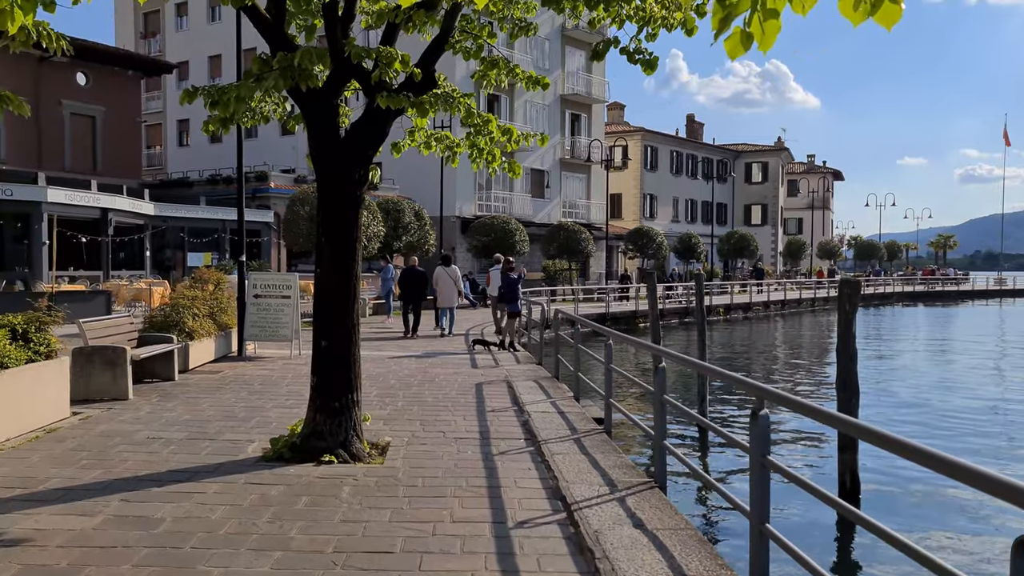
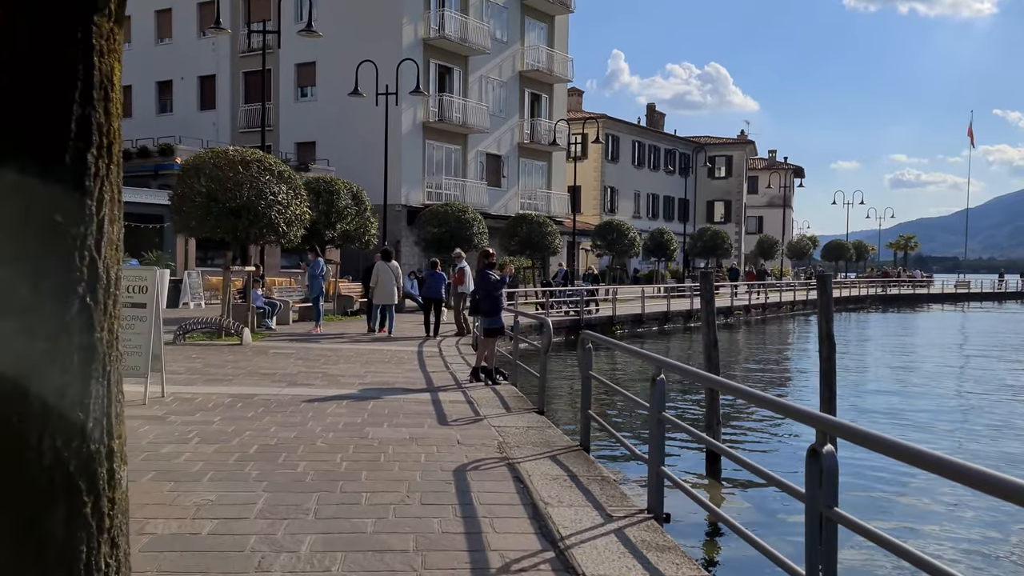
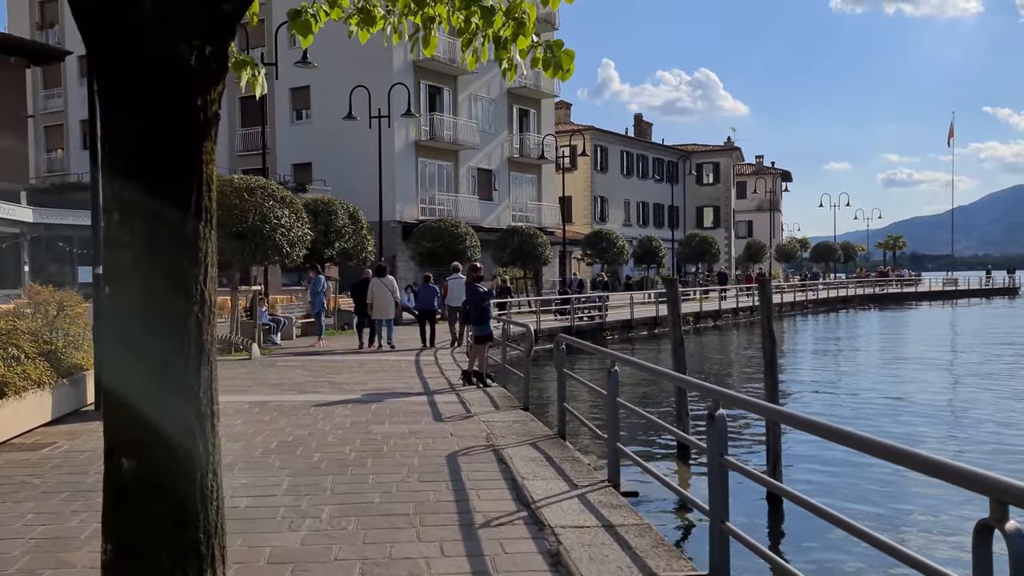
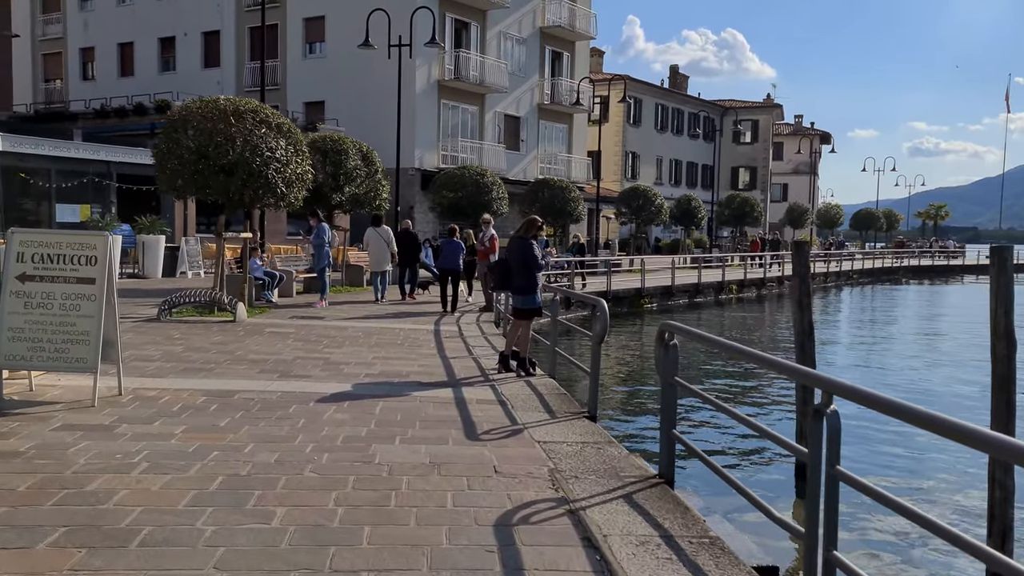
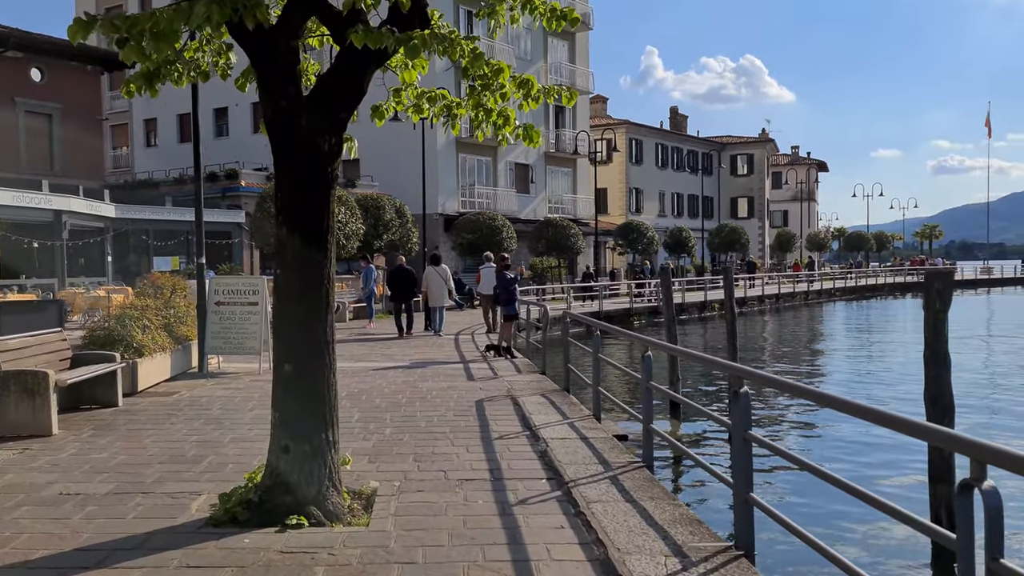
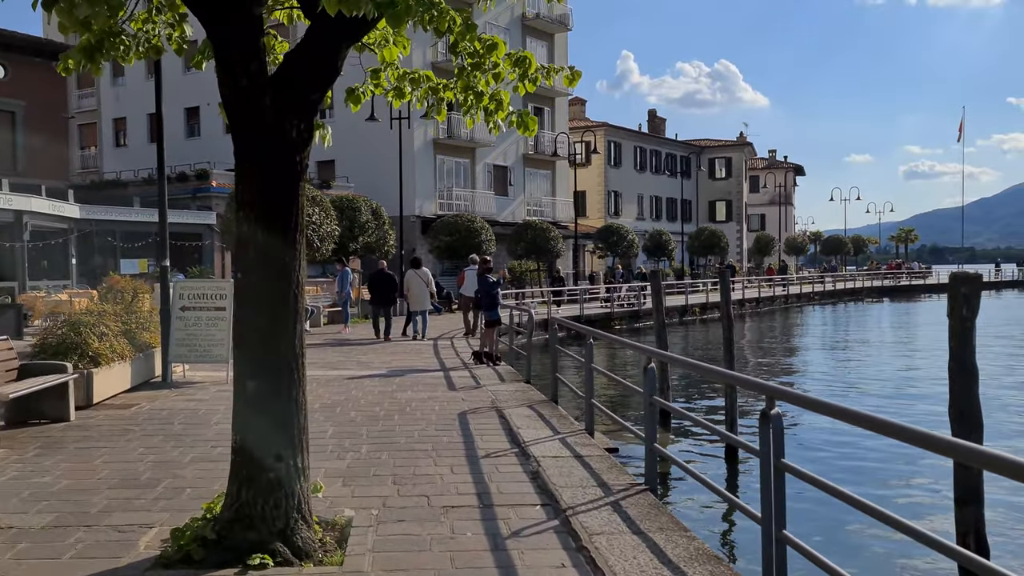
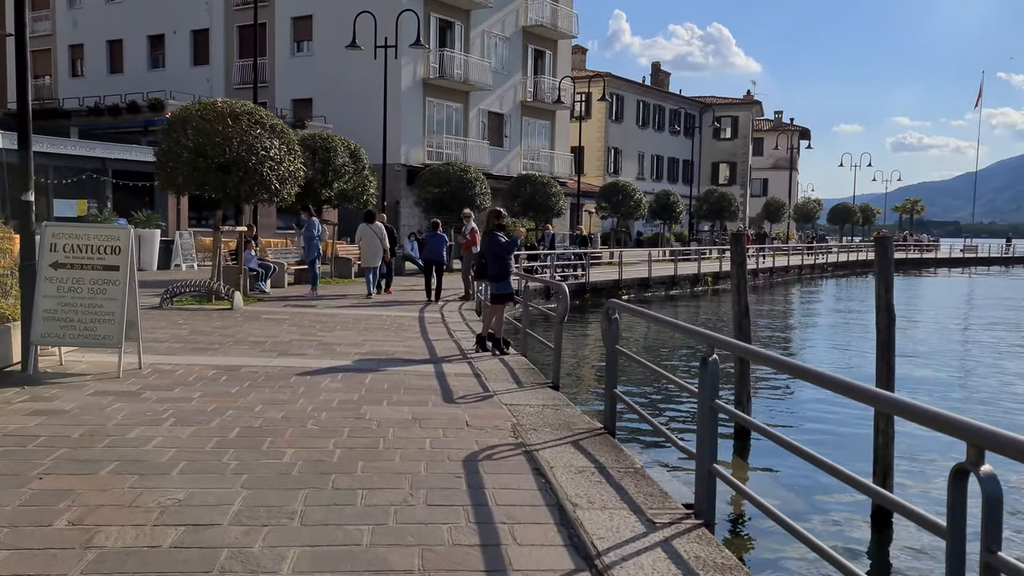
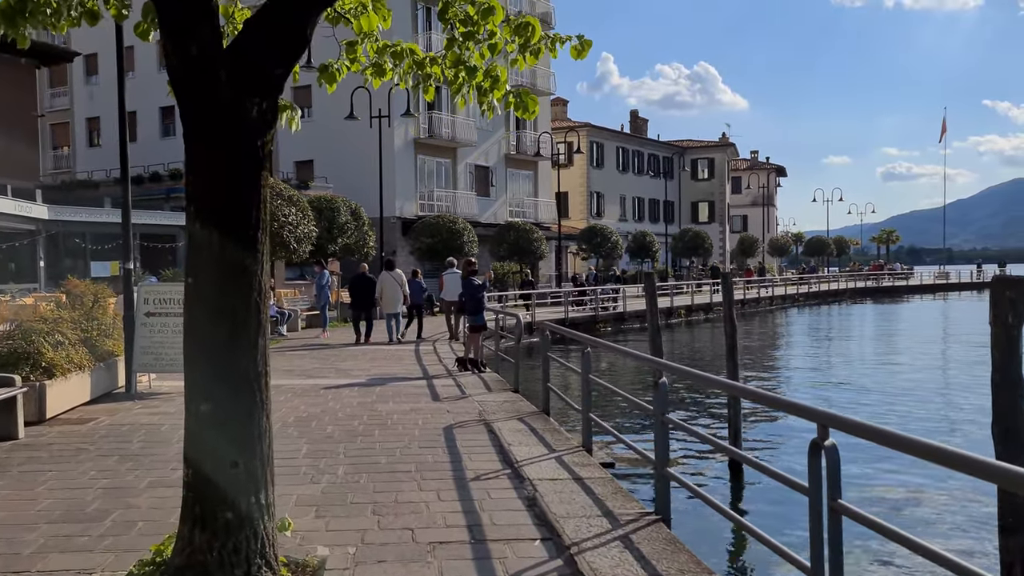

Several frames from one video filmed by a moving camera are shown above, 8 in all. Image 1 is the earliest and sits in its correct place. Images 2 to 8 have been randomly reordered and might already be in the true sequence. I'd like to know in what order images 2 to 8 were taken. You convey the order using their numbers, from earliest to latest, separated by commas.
5, 6, 8, 3, 2, 7, 4
